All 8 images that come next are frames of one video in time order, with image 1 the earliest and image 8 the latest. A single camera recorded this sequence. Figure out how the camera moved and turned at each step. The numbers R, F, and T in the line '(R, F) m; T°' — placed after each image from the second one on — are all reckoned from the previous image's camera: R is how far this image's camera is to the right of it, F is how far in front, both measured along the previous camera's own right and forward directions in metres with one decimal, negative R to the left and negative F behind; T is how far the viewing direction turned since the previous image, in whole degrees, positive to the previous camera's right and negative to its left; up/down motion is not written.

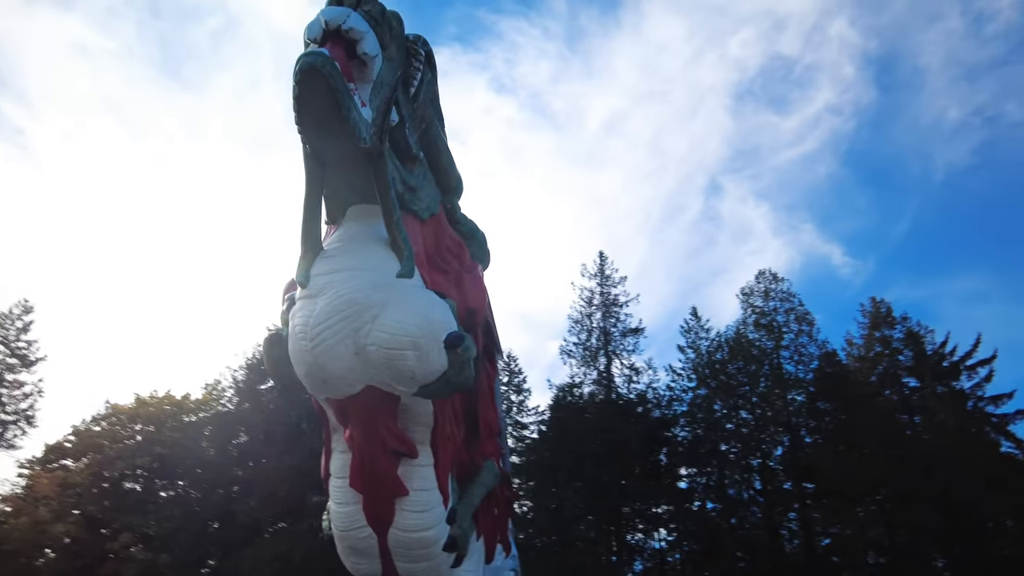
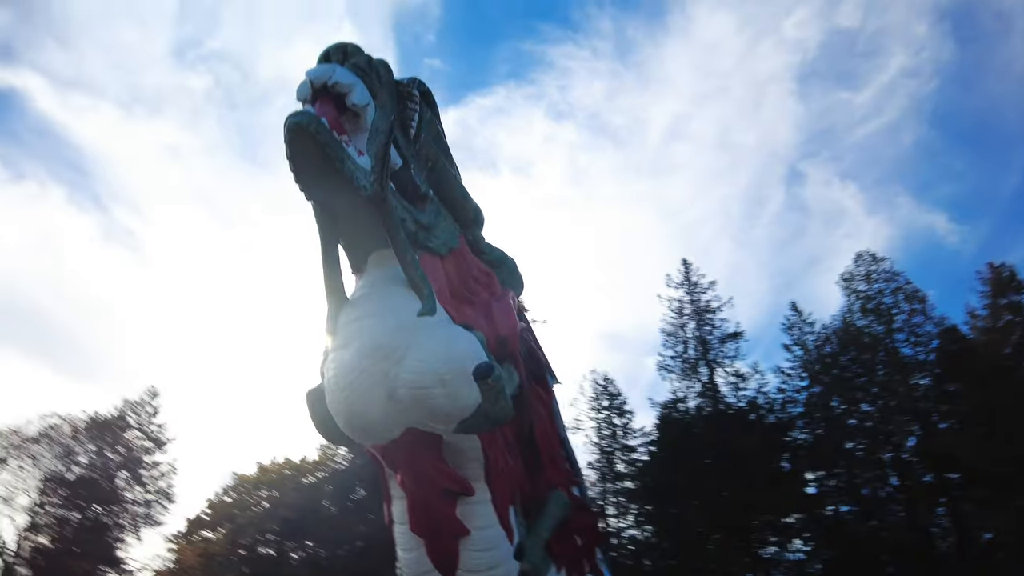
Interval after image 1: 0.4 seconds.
(+0.3, +0.1) m; -7°
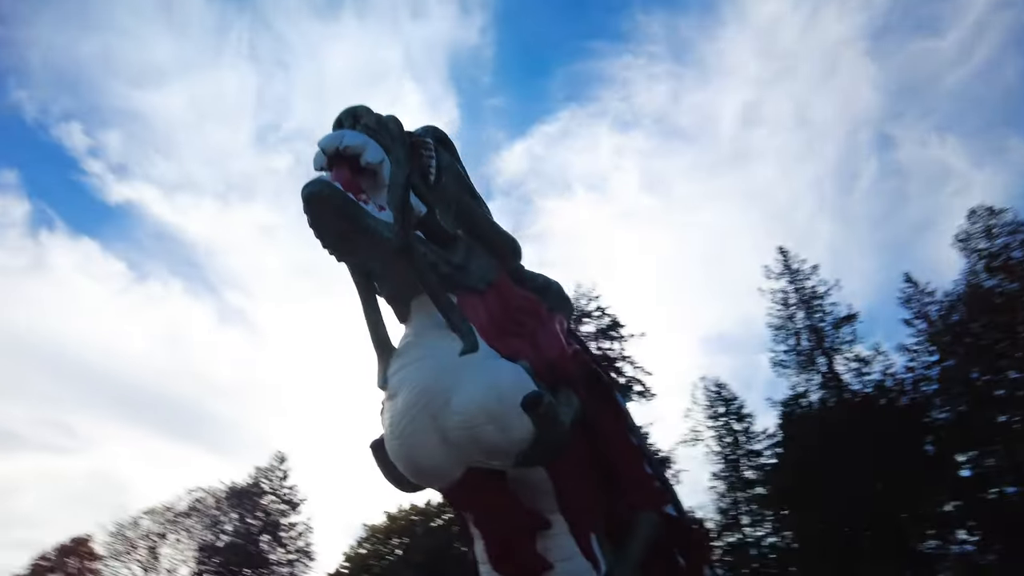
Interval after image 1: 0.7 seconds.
(+0.3, 0.0) m; -8°
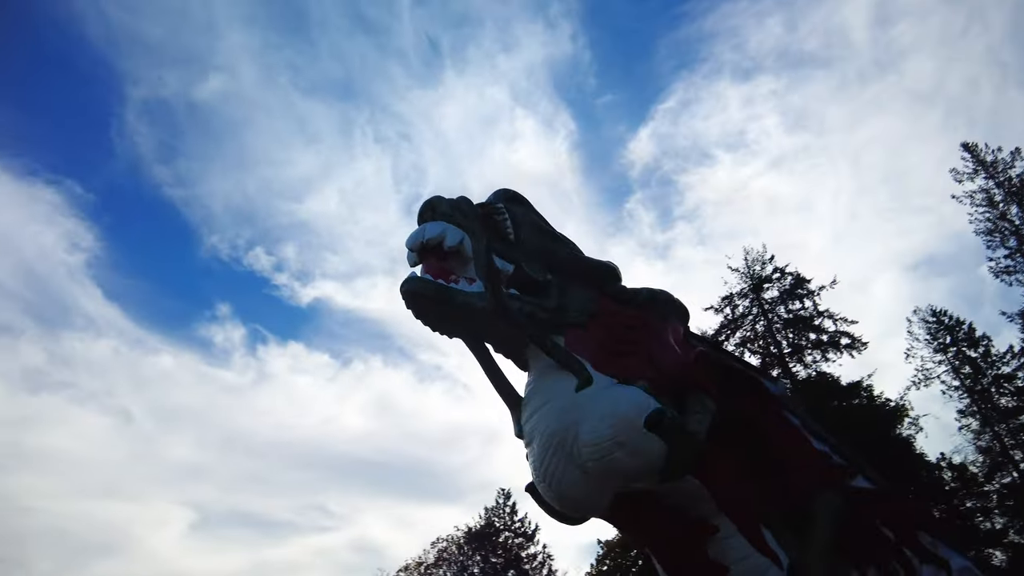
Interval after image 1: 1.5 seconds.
(+0.4, -0.2) m; -14°
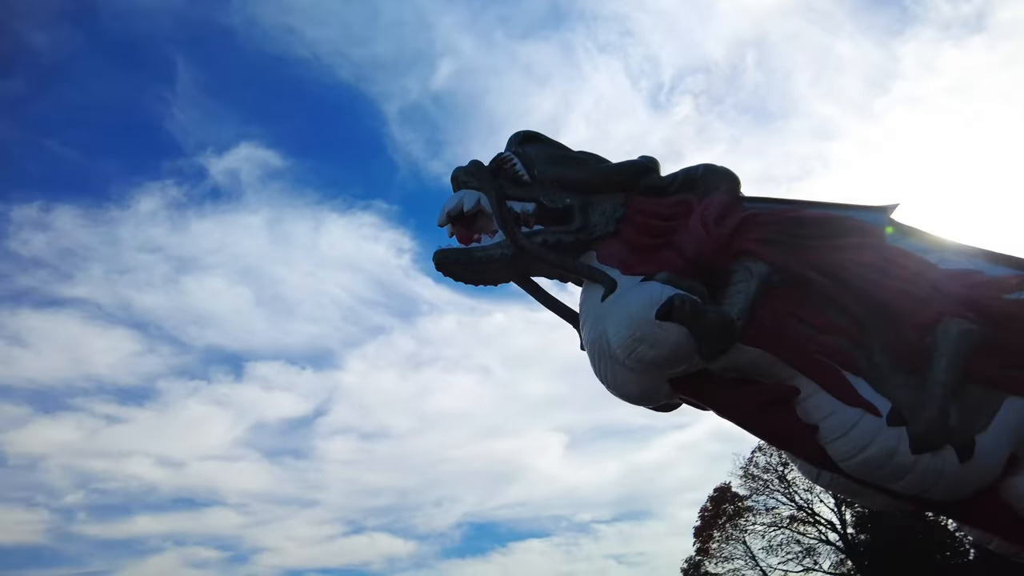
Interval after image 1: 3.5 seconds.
(+1.4, 0.0) m; -26°
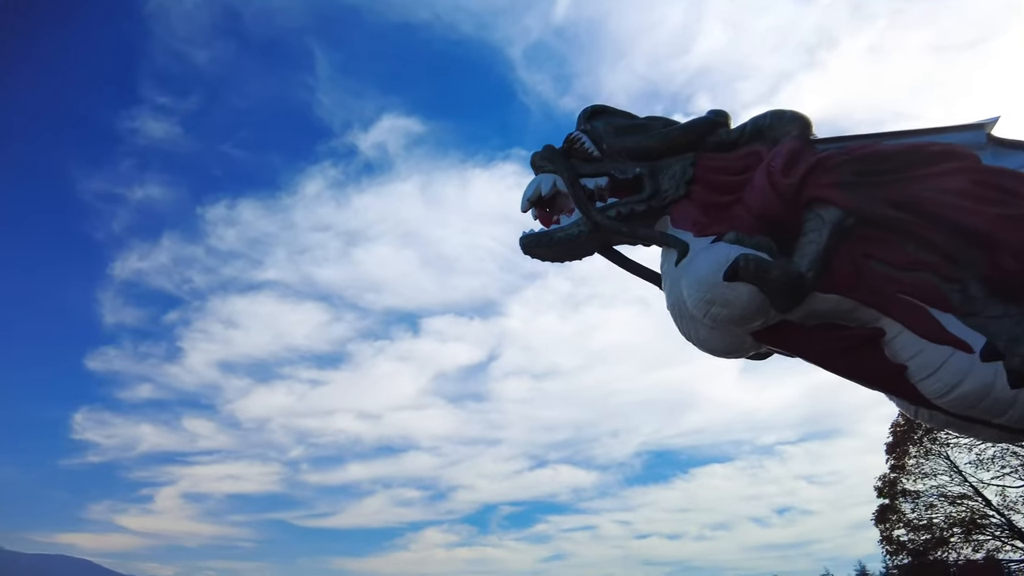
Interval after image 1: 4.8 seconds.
(+0.4, -0.3) m; -14°
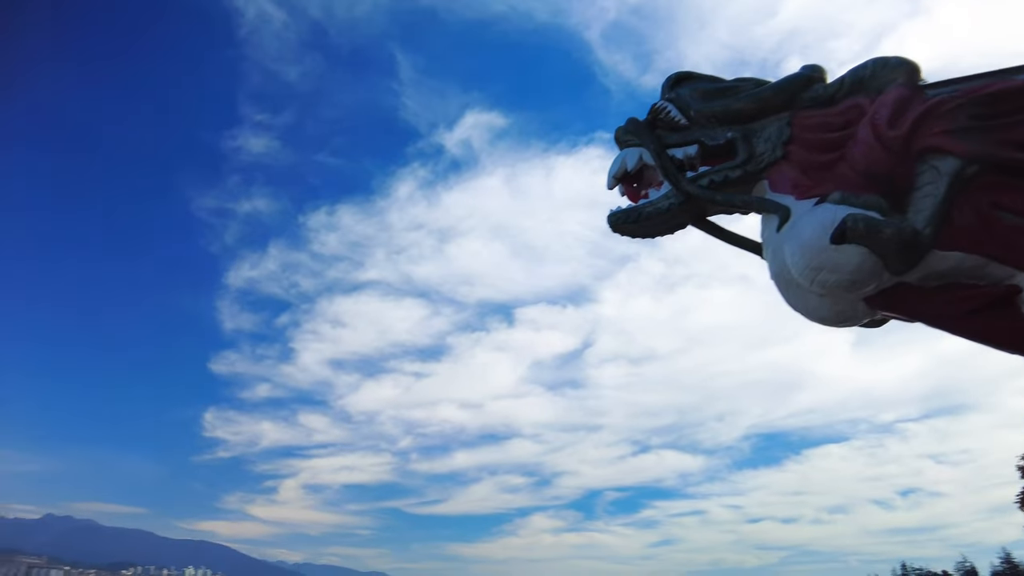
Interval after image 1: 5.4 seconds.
(0.0, 0.0) m; -8°
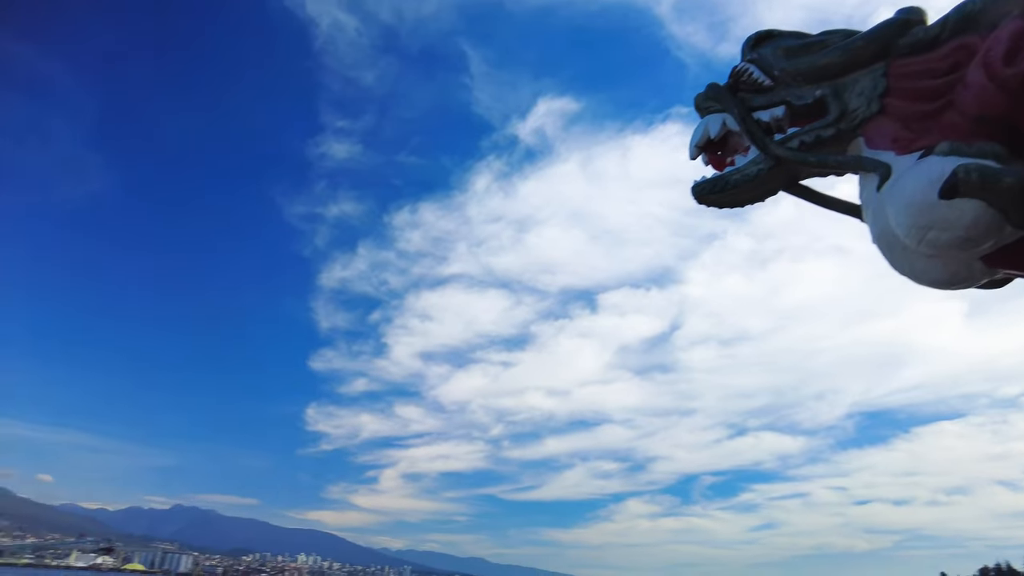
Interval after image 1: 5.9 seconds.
(0.0, 0.0) m; -7°
